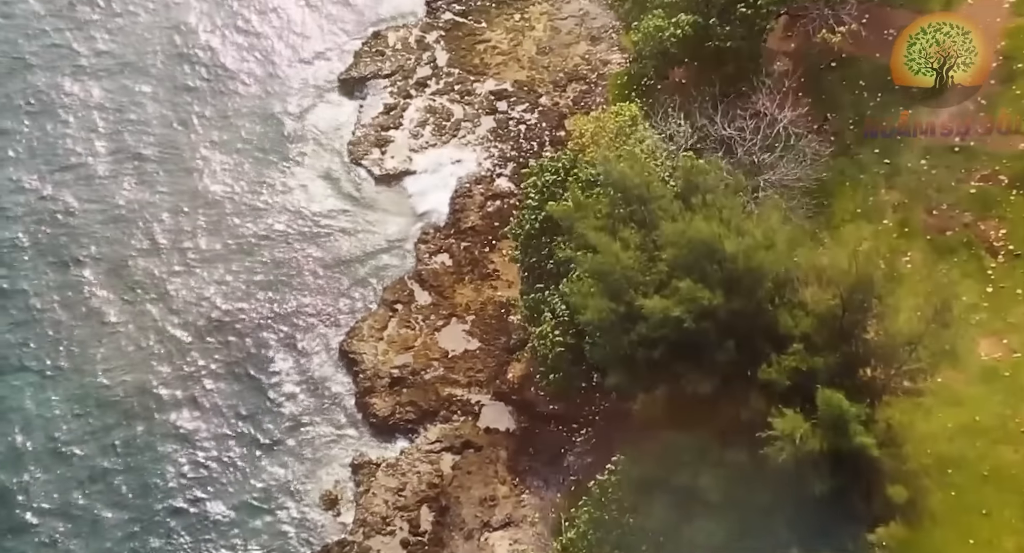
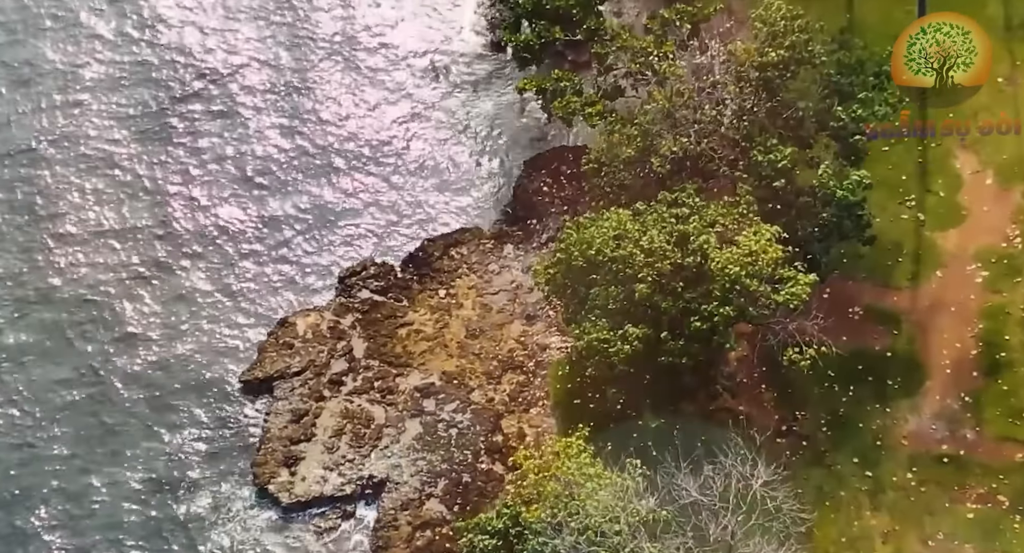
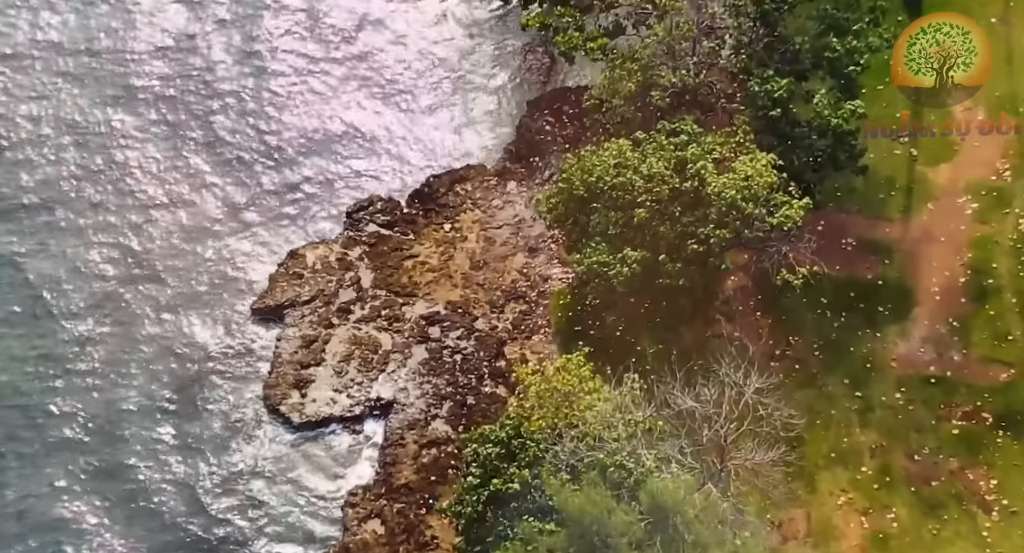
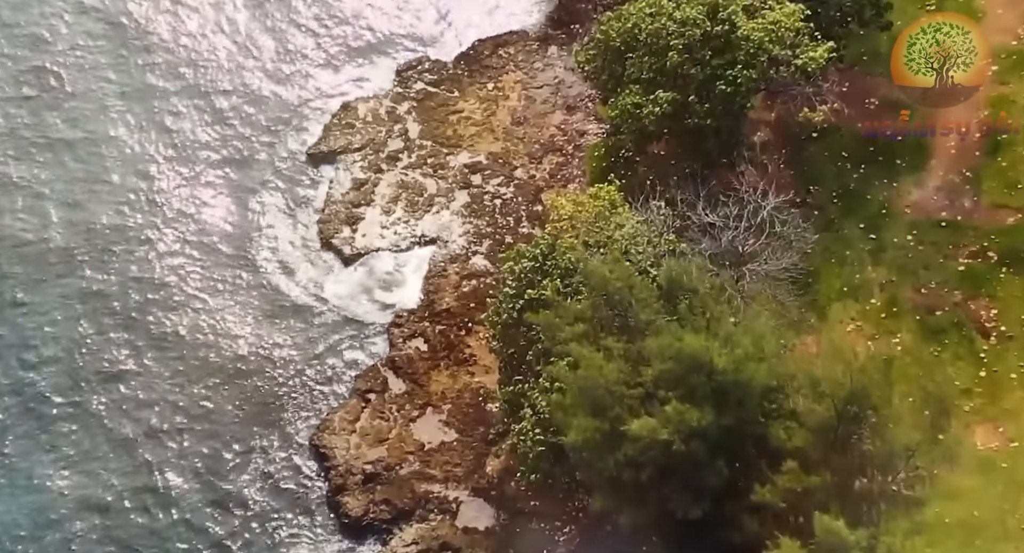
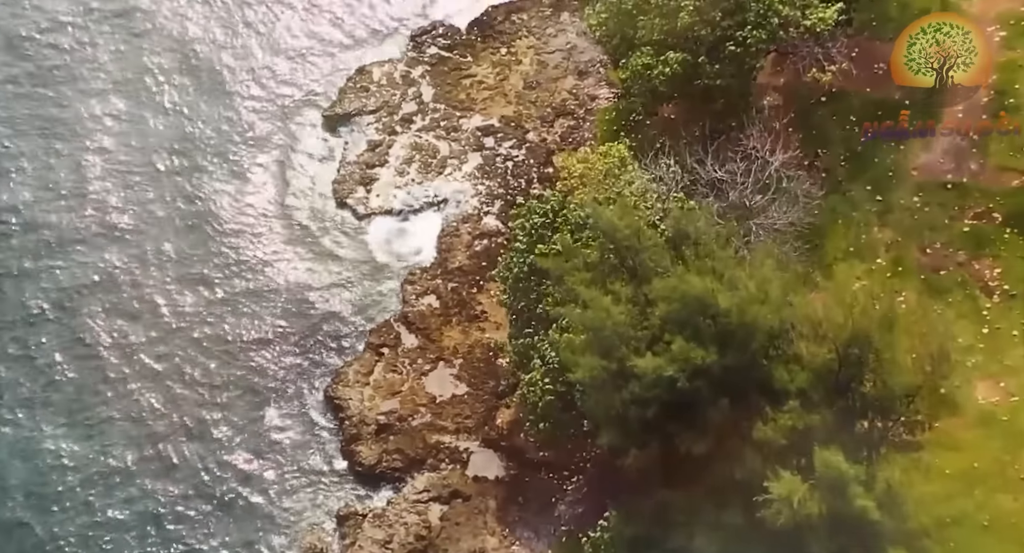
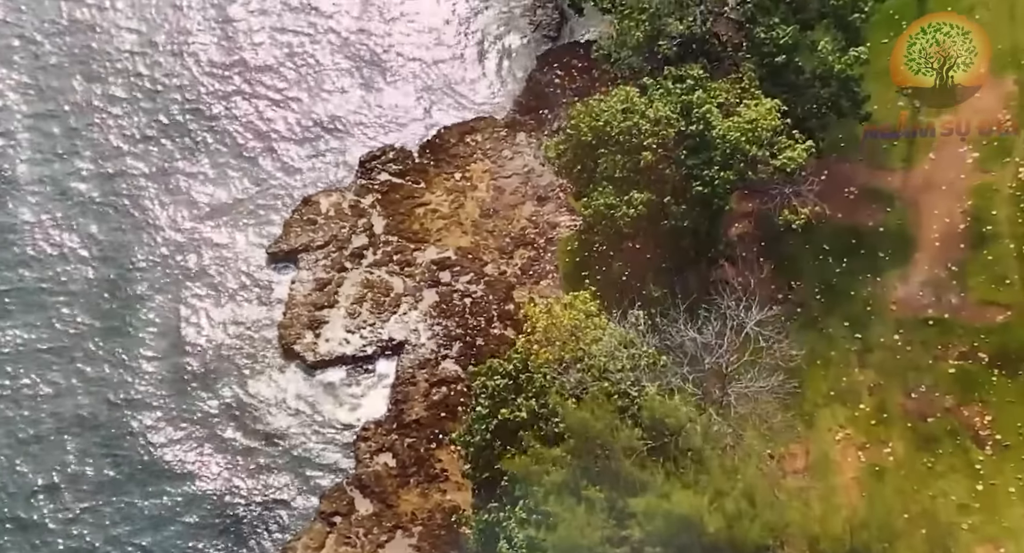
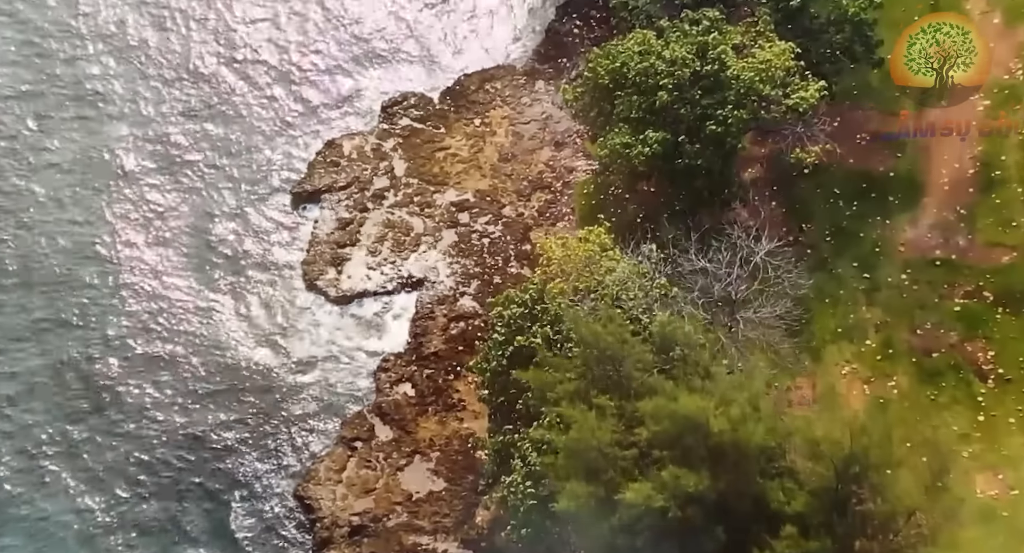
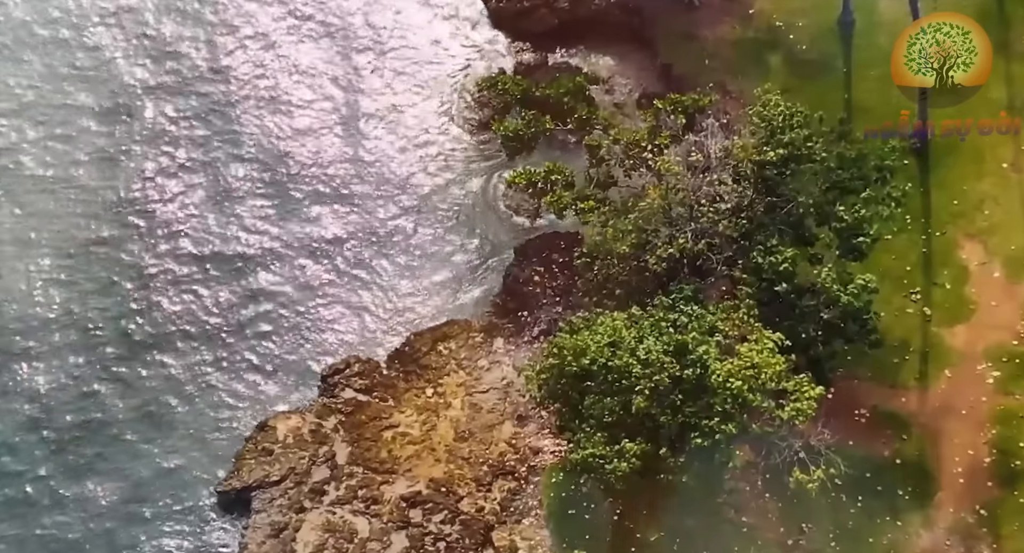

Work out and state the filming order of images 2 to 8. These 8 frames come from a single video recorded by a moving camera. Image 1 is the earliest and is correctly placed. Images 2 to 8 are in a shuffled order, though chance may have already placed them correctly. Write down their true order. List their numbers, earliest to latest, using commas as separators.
5, 4, 7, 6, 3, 2, 8
